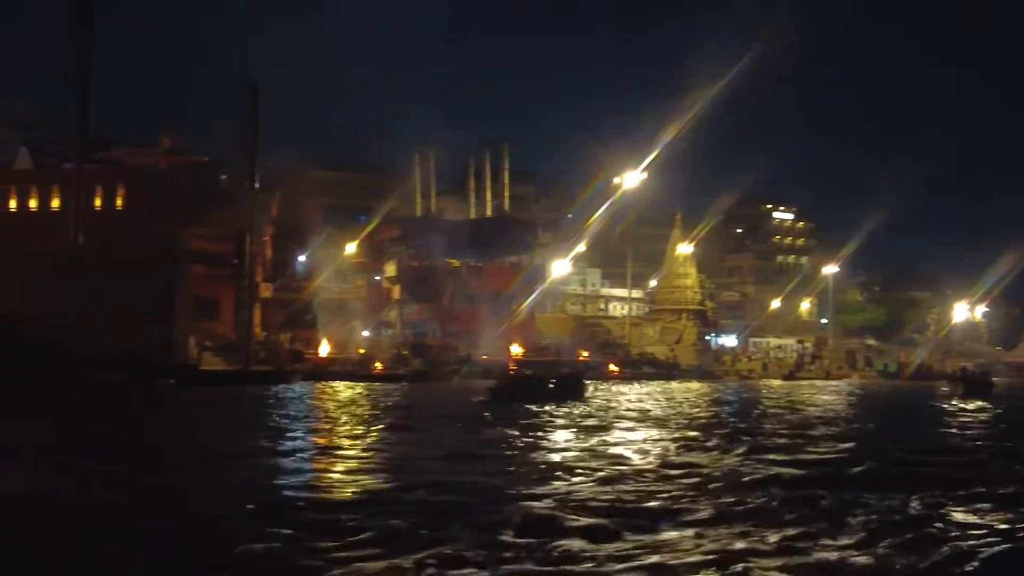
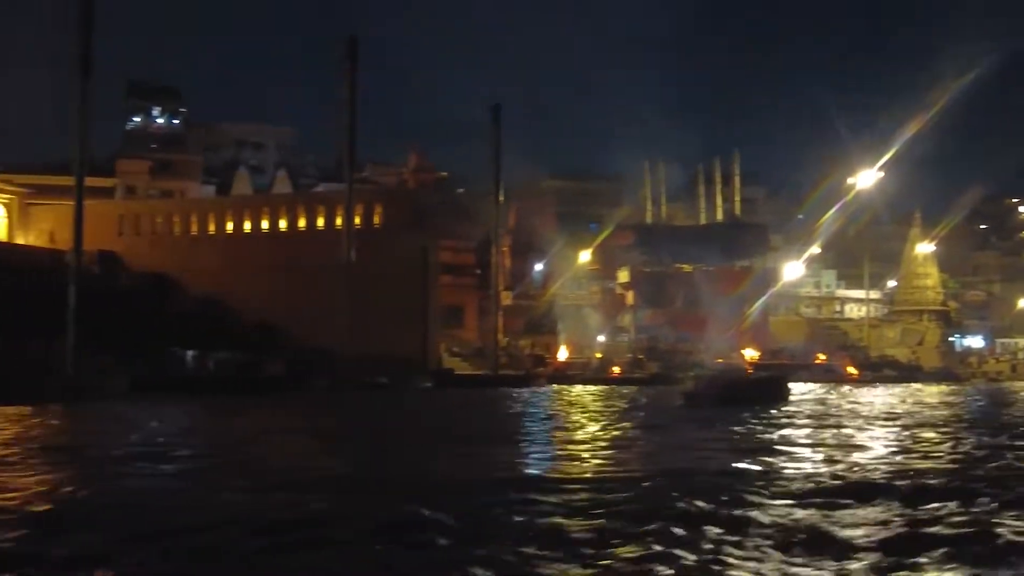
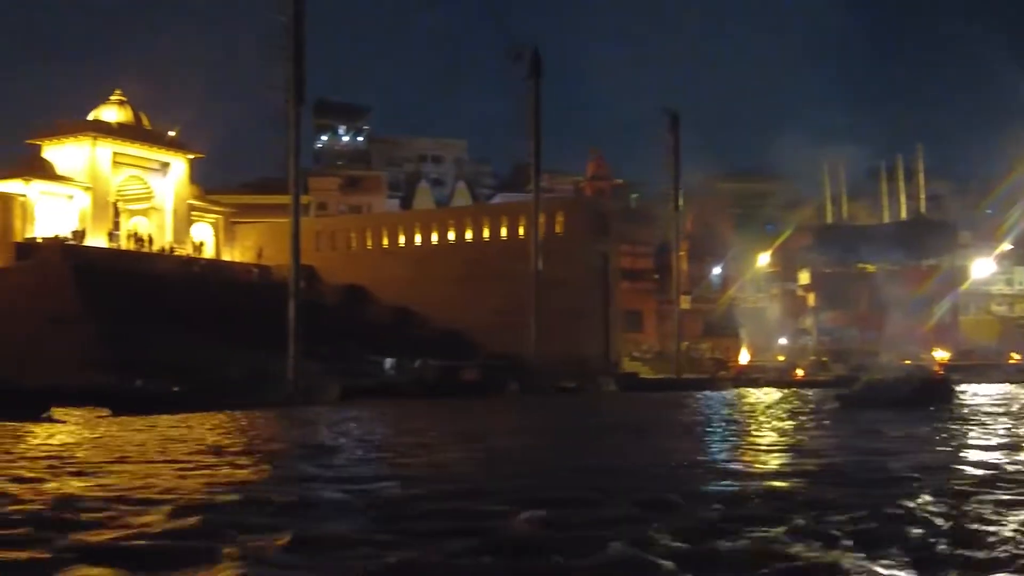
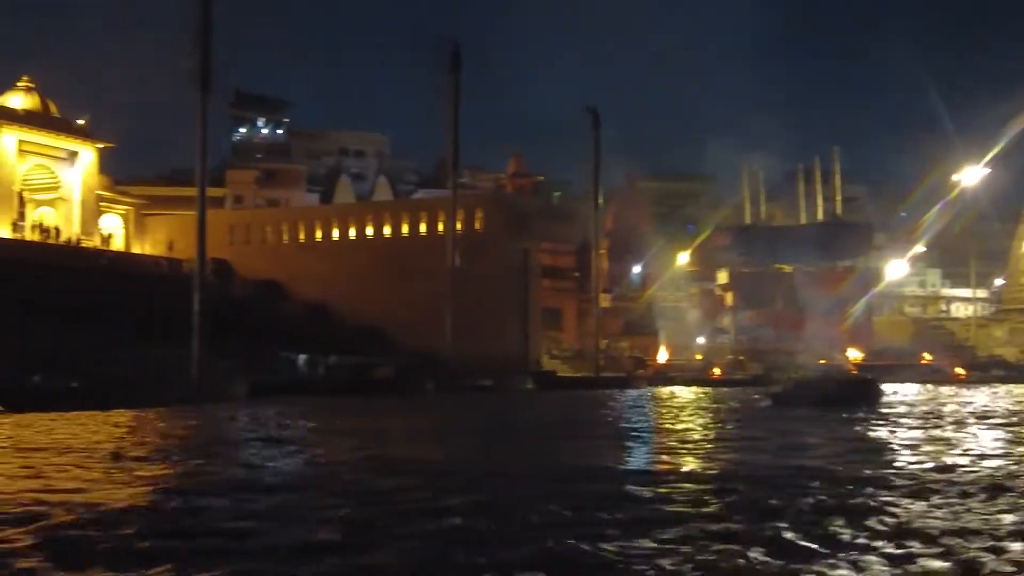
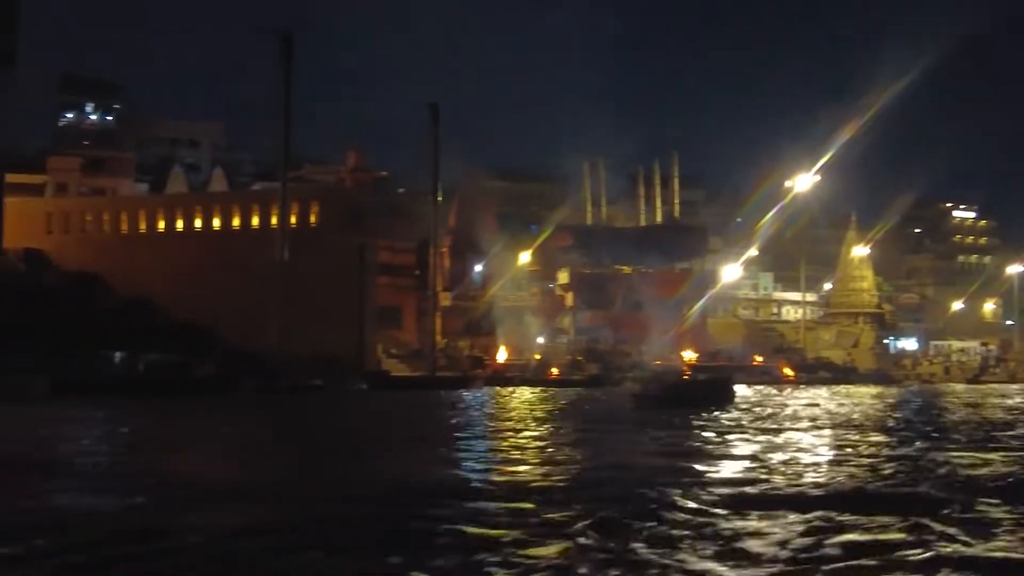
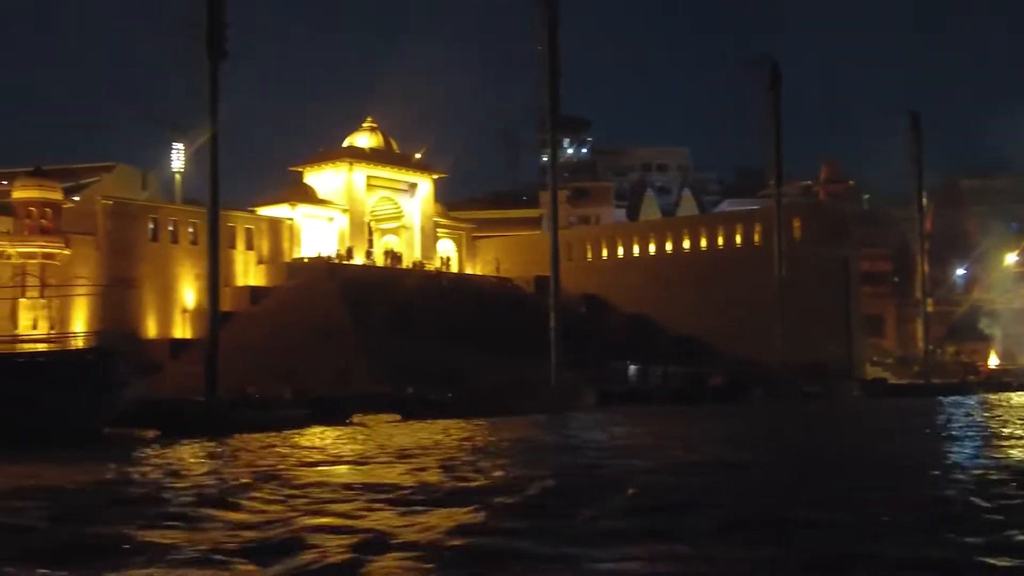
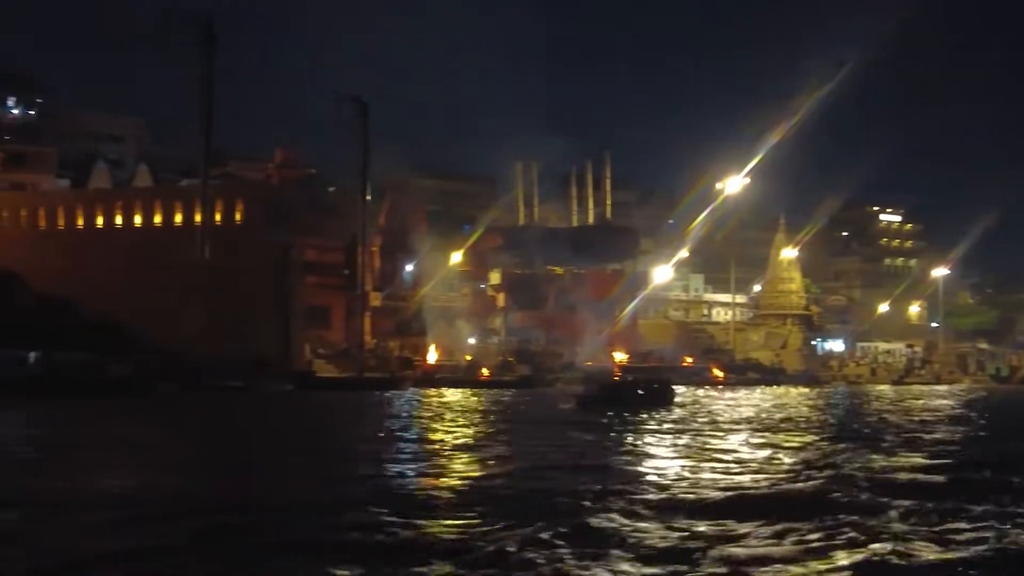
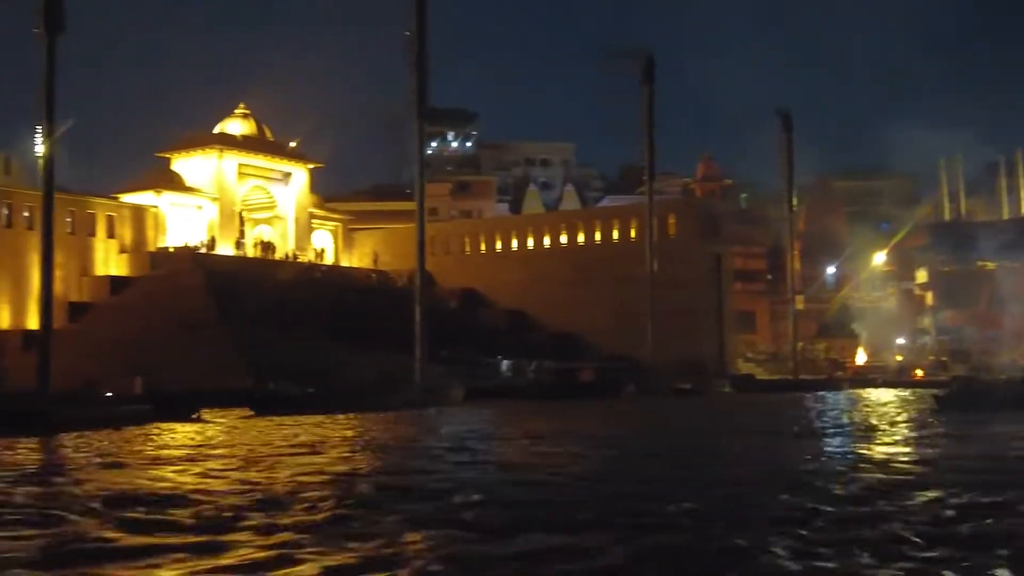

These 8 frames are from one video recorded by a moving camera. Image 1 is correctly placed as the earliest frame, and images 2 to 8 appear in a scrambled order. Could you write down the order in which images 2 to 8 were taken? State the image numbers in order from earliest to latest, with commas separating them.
7, 5, 2, 4, 3, 8, 6
